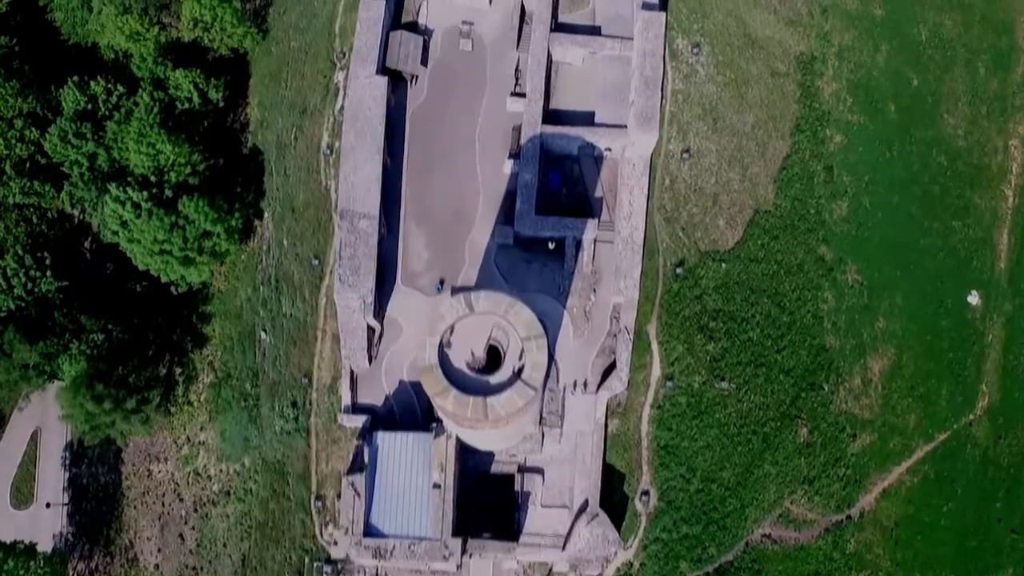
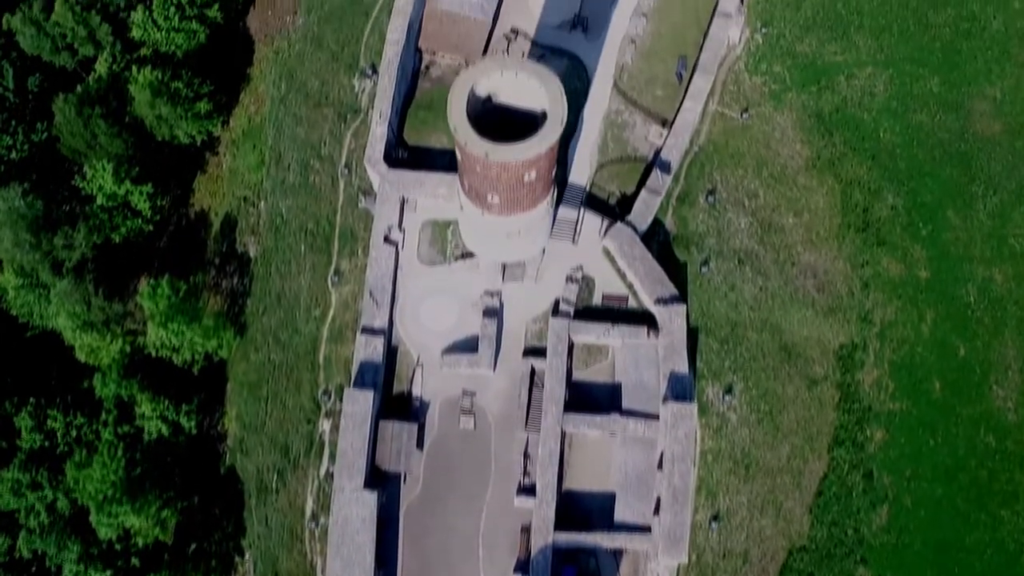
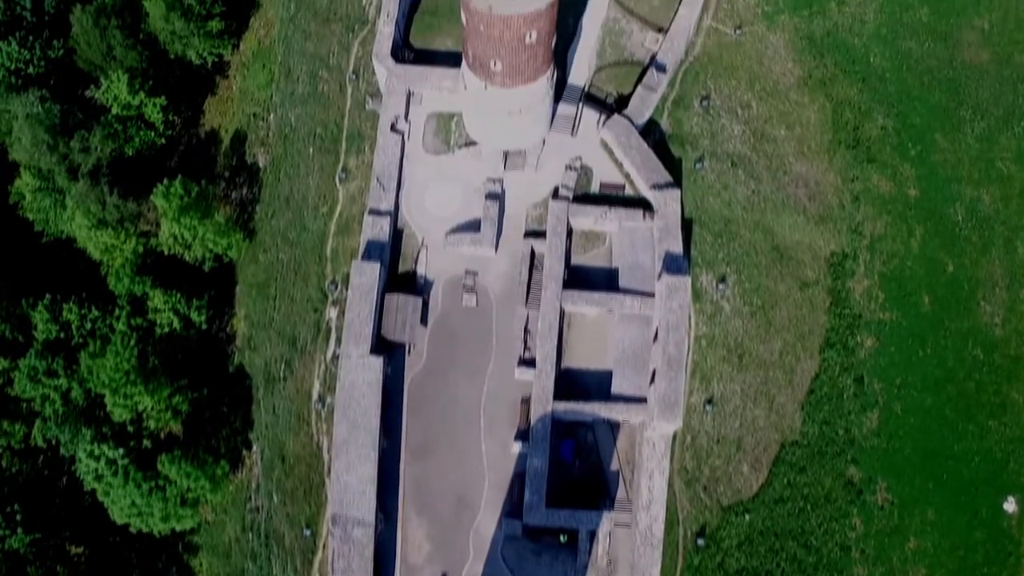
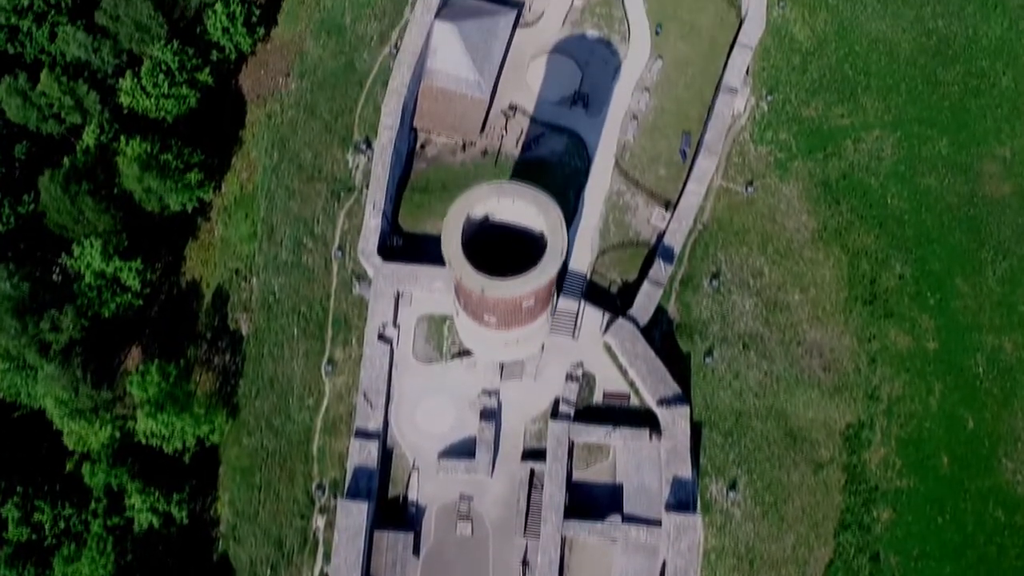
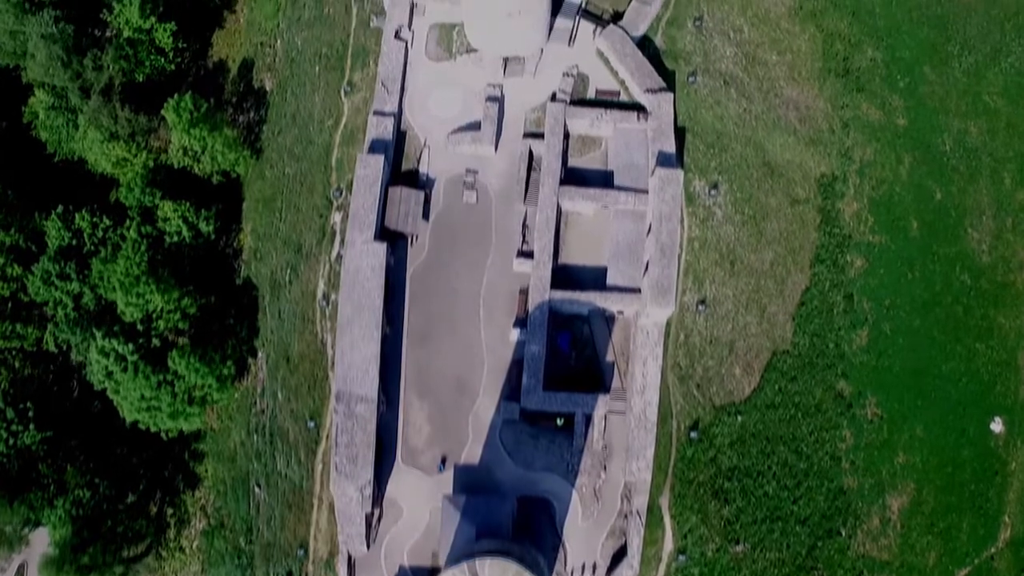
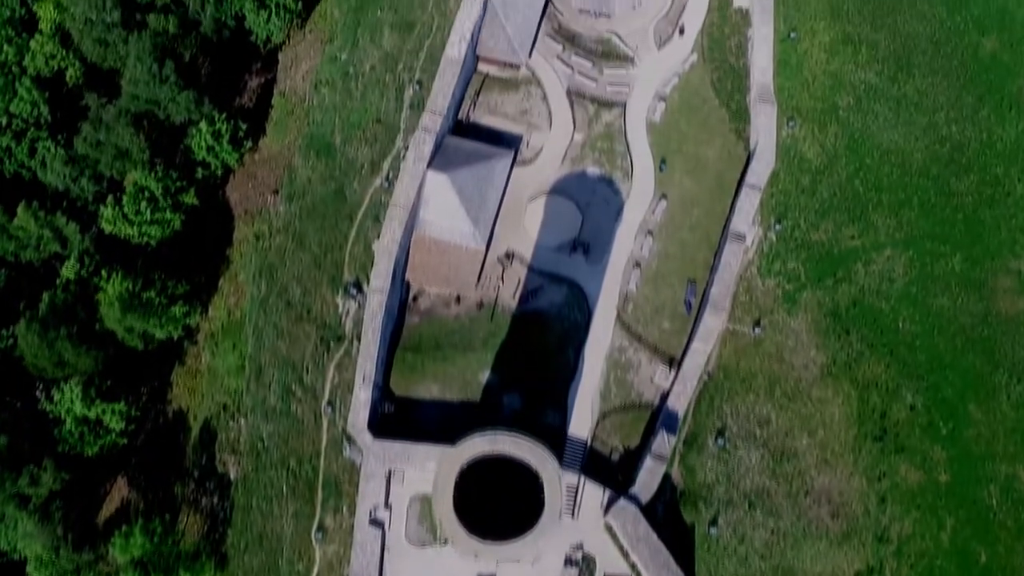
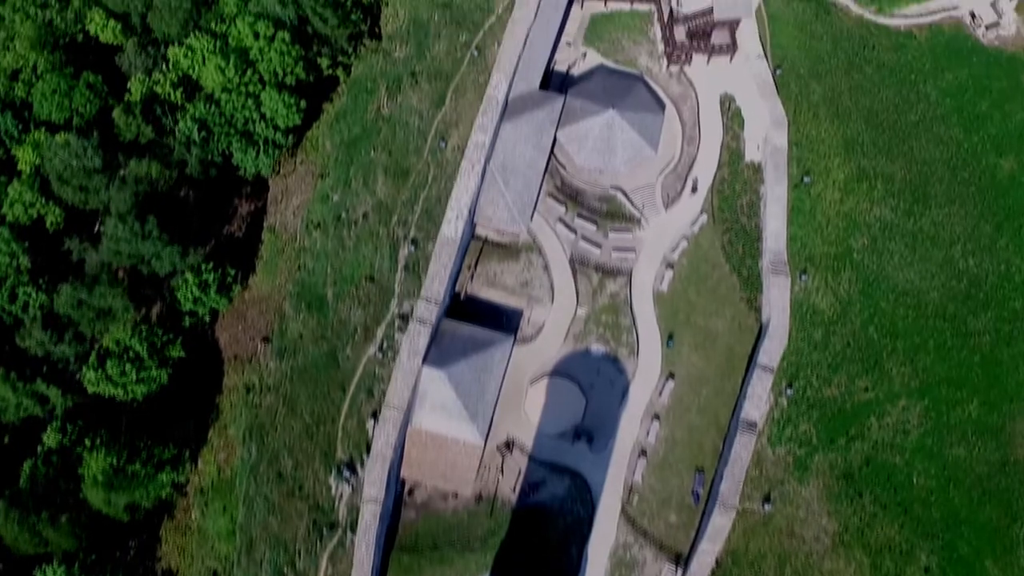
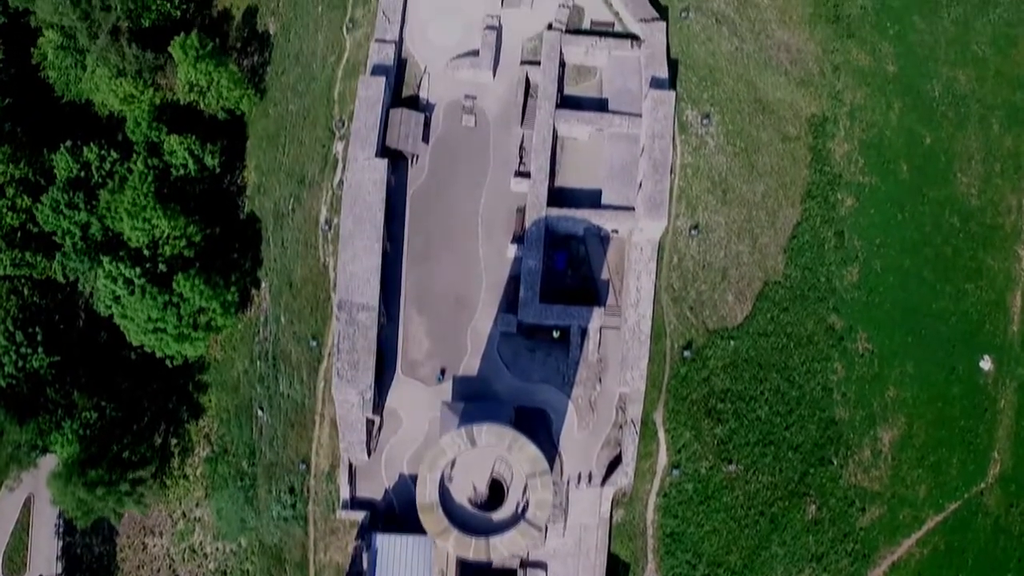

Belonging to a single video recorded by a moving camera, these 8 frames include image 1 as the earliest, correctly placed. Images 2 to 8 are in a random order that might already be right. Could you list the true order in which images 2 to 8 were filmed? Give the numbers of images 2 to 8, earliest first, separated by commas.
8, 5, 3, 2, 4, 6, 7
